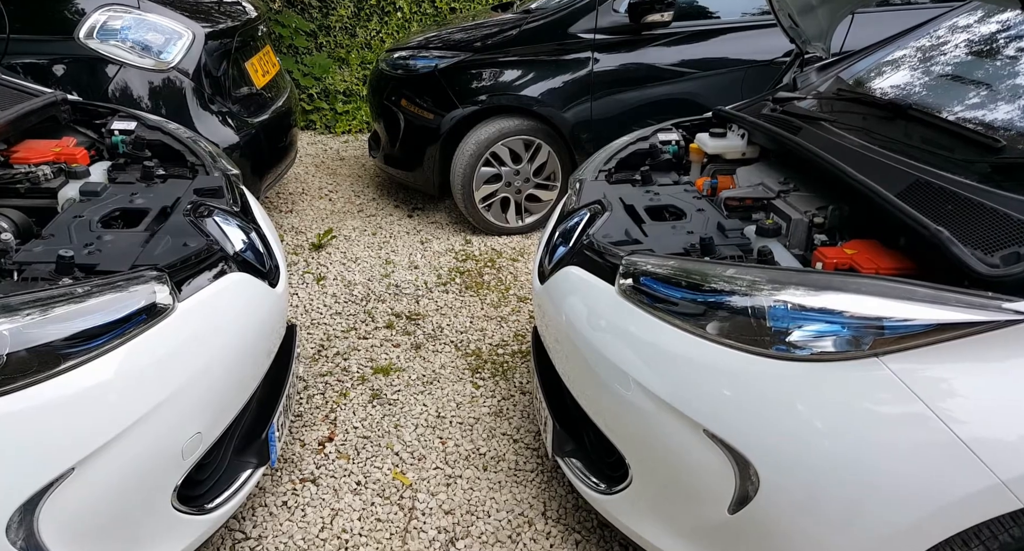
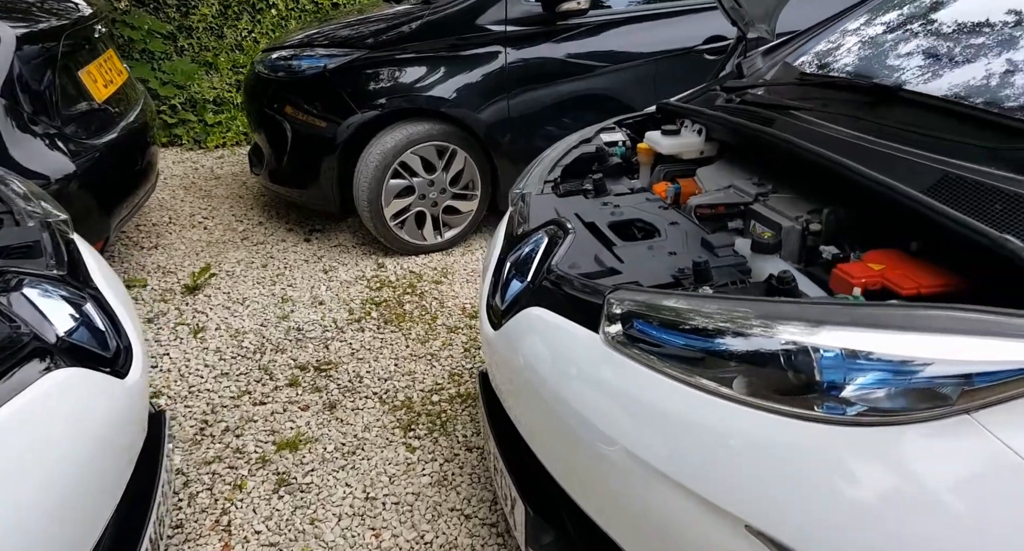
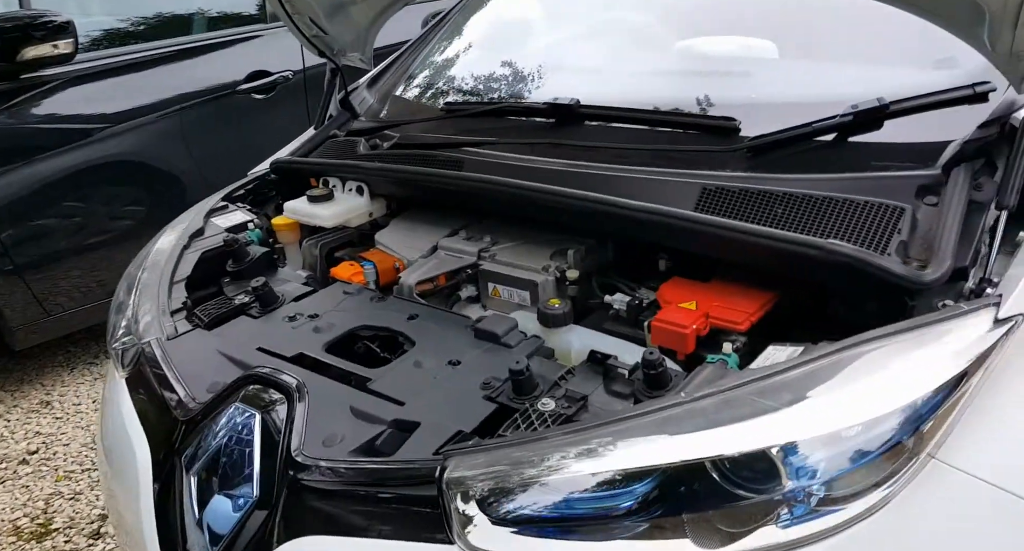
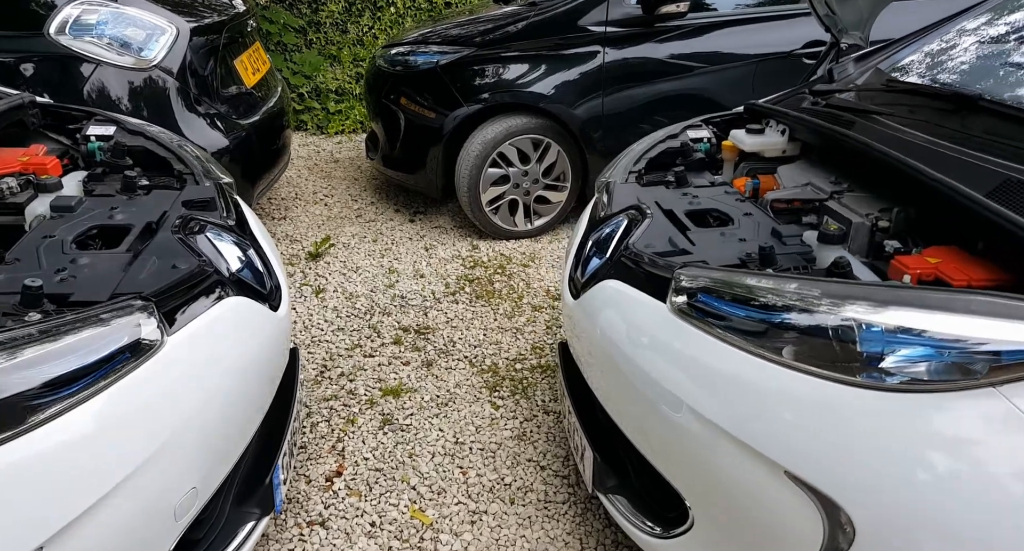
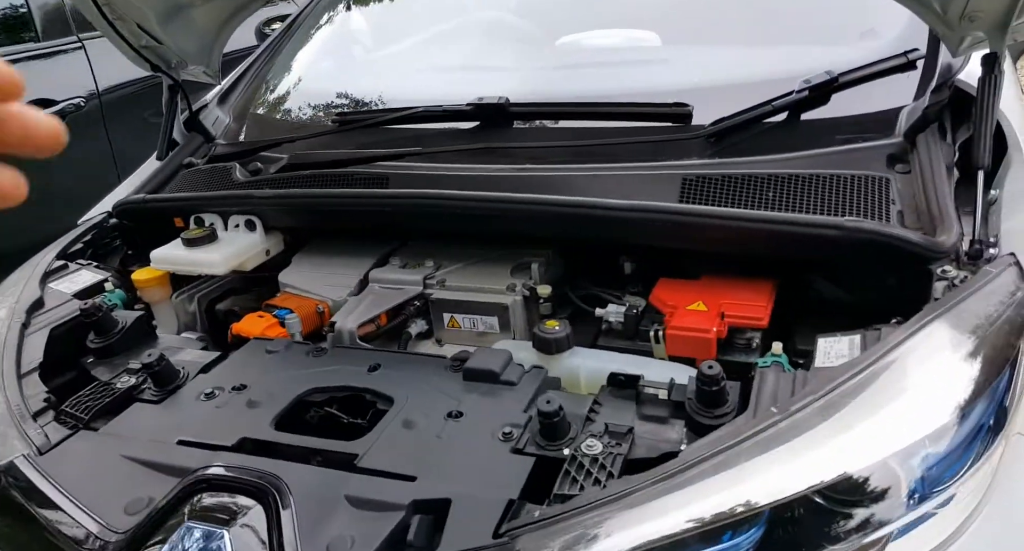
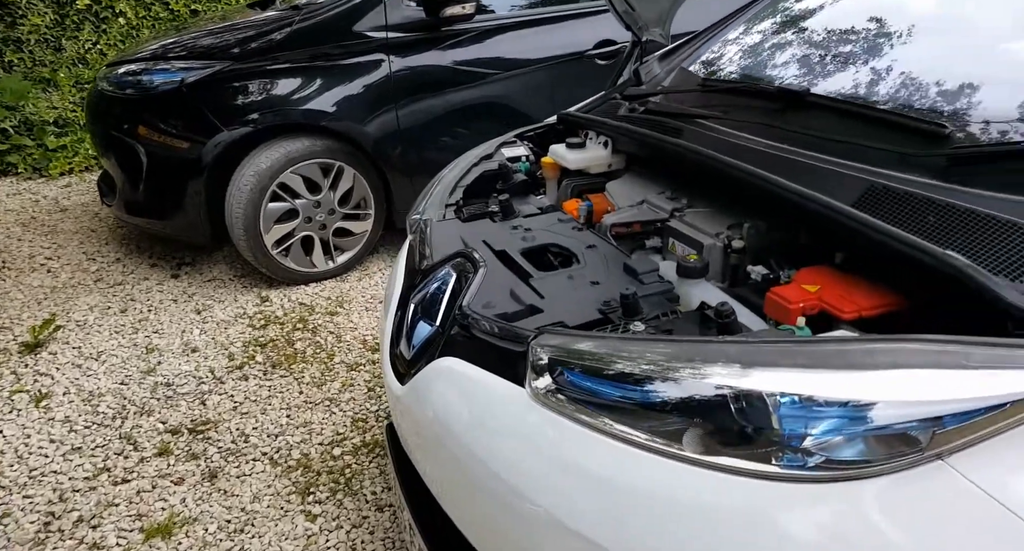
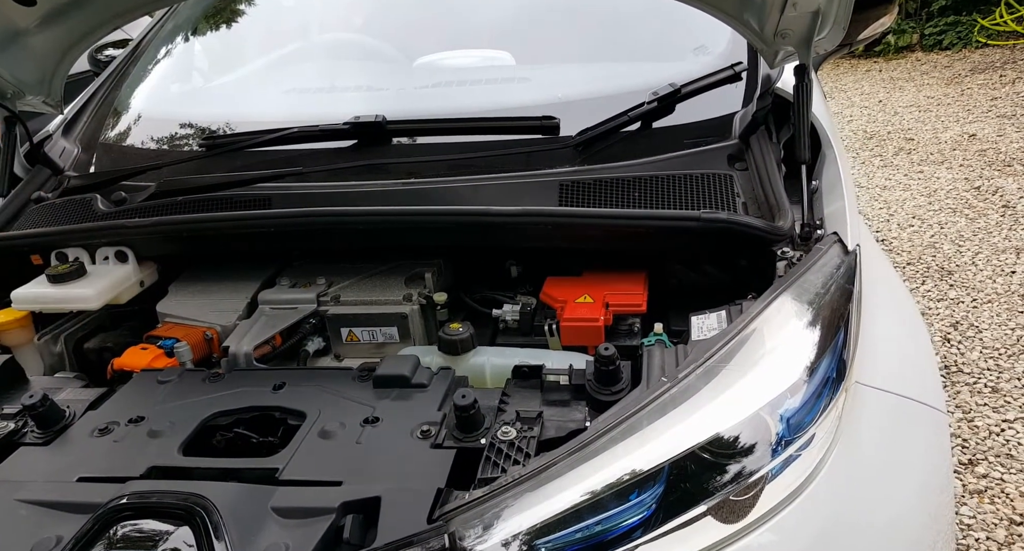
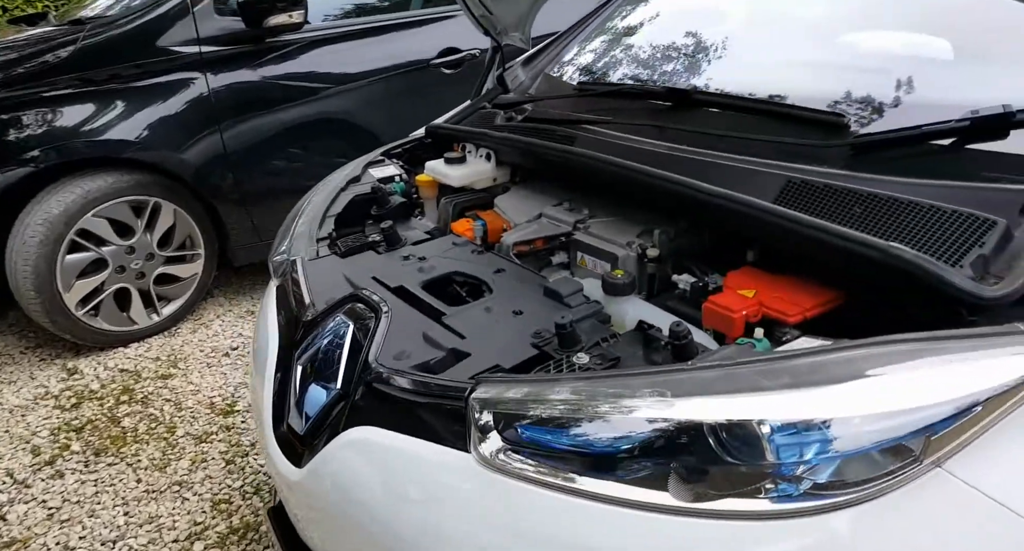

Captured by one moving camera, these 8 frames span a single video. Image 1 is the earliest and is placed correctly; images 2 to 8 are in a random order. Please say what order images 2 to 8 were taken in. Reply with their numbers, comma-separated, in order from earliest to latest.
4, 2, 6, 8, 3, 5, 7
